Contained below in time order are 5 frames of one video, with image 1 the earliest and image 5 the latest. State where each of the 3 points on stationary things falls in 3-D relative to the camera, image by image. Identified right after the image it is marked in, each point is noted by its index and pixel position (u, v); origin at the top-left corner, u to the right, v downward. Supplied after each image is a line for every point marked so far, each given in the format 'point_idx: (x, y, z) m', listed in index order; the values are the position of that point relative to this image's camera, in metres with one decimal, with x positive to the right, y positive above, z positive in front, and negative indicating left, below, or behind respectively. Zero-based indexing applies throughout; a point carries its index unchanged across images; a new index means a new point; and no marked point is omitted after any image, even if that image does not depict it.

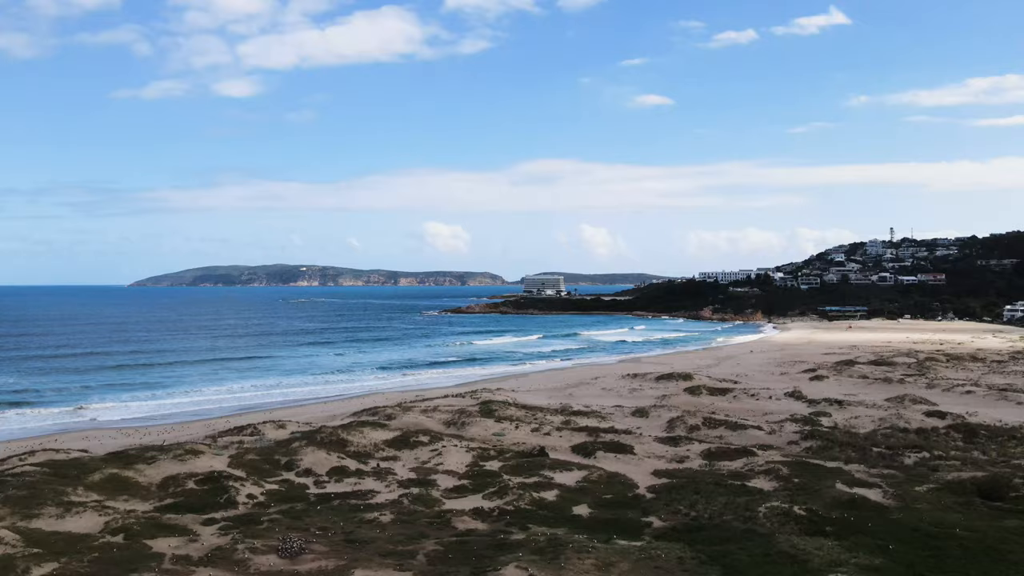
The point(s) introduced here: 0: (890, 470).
0: (+10.0, -4.8, +16.5) m
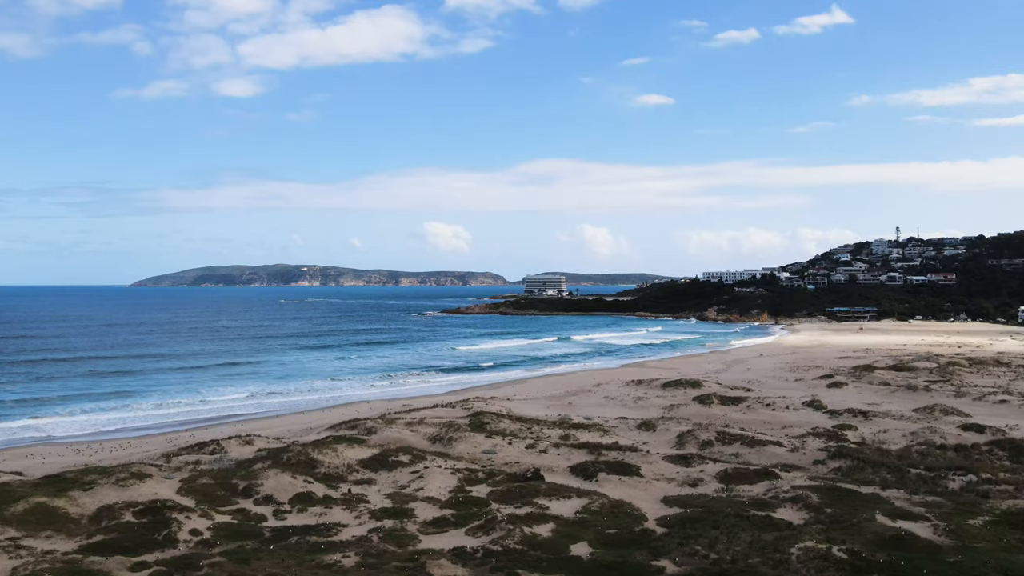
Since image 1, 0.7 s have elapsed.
0: (+9.7, -4.8, +14.4) m
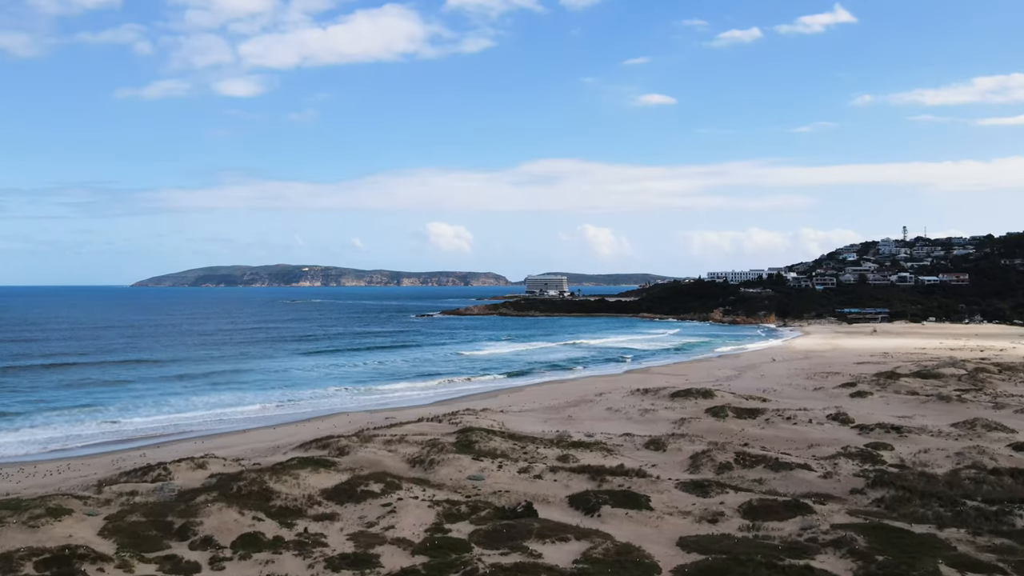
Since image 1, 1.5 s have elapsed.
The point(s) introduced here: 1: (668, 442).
0: (+9.5, -4.9, +12.1) m
1: (+4.6, -4.6, +18.7) m
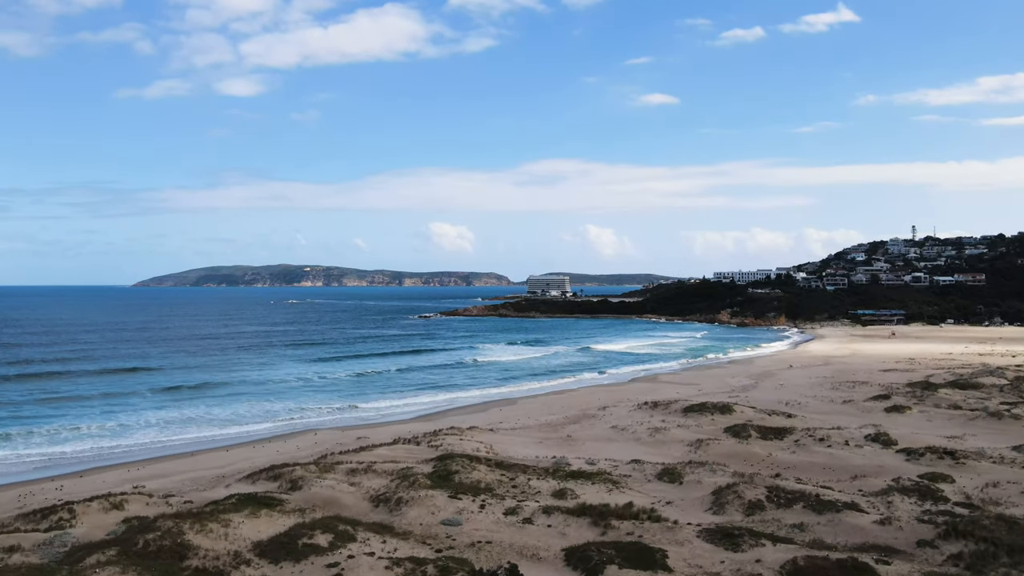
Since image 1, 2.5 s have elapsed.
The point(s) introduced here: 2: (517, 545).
0: (+9.1, -4.9, +9.1) m
1: (+4.3, -4.6, +15.7) m
2: (+0.1, -4.8, +11.7) m
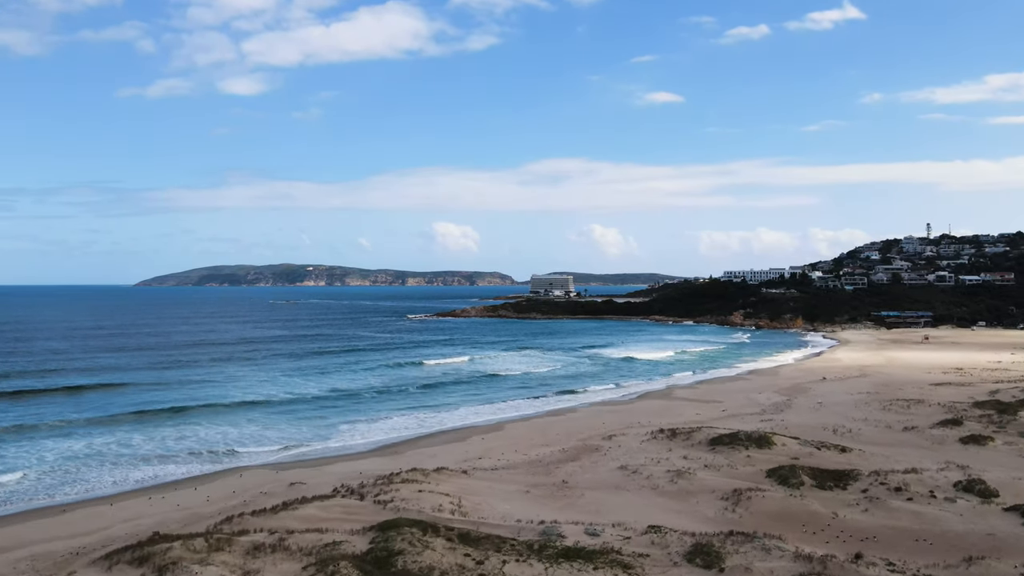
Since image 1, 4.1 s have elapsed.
0: (+8.5, -4.9, +4.5) m
1: (+3.8, -4.6, +11.1) m
2: (-0.5, -4.8, +7.2) m
